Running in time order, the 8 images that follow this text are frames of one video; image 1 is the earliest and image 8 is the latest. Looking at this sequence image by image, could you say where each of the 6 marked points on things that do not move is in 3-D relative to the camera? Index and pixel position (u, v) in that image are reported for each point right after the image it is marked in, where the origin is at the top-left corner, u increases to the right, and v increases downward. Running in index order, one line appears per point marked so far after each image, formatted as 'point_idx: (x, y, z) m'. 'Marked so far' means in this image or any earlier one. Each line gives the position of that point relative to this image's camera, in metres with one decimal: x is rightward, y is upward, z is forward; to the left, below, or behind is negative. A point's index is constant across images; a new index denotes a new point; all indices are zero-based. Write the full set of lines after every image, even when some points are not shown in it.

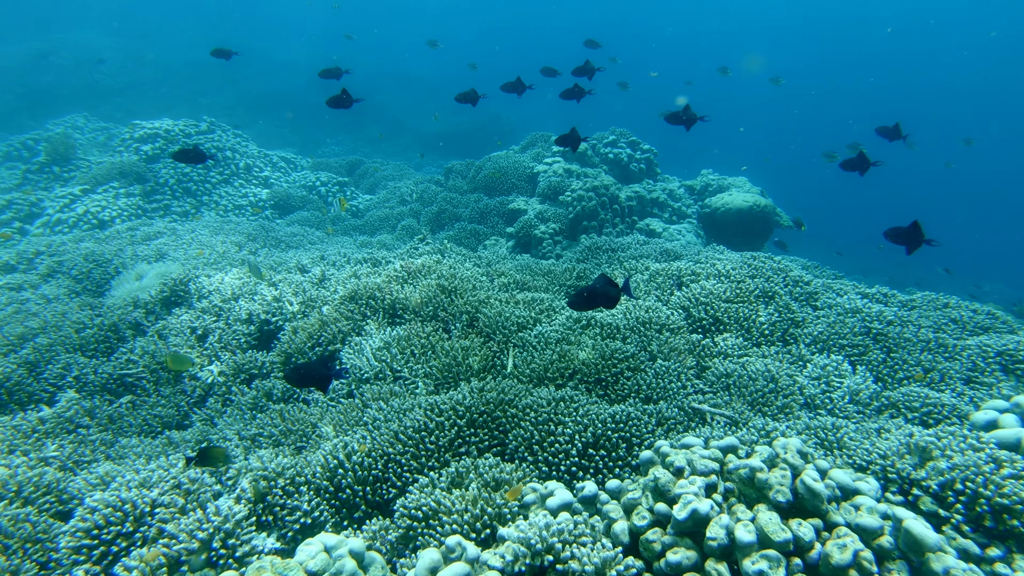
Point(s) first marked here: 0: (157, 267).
0: (-3.0, +0.2, +6.8) m
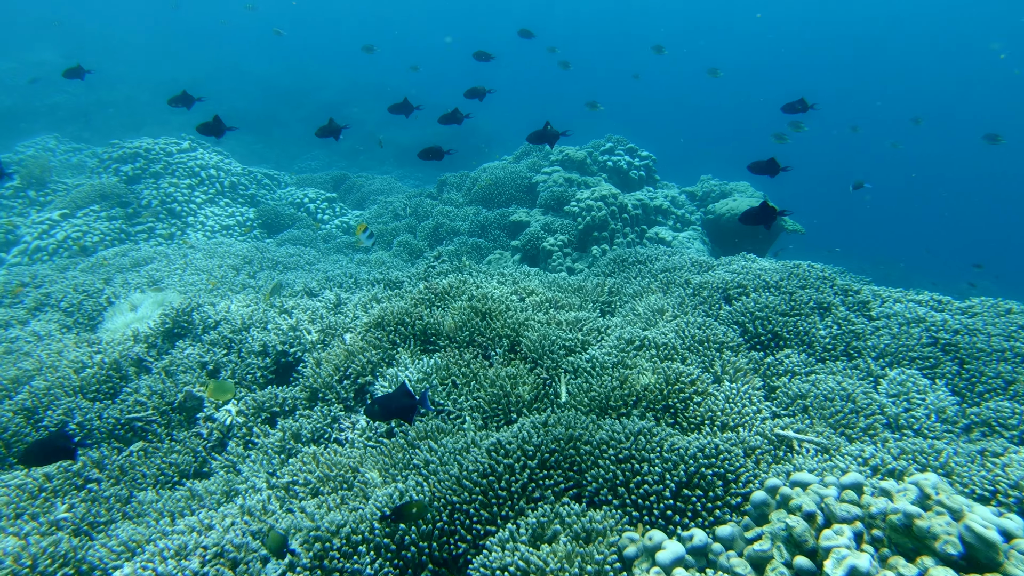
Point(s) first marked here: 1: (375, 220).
0: (-2.8, -0.1, +6.4) m
1: (-1.7, +0.9, +10.3) m
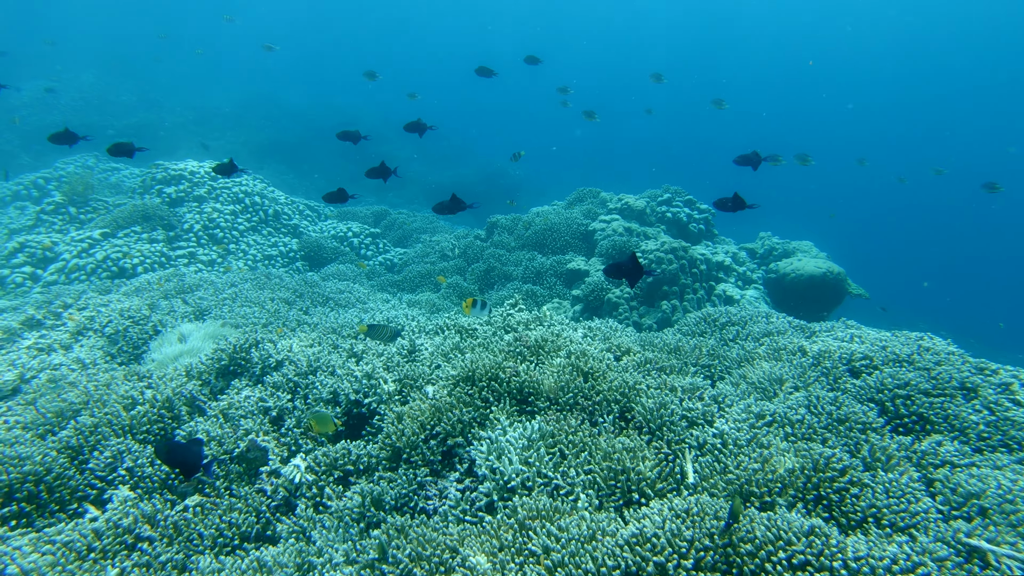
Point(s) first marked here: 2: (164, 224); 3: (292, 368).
0: (-2.2, -0.3, +5.9) m
1: (-1.1, +0.4, +9.9) m
2: (-3.9, +0.8, +9.1) m
3: (-1.3, -0.5, +4.8) m
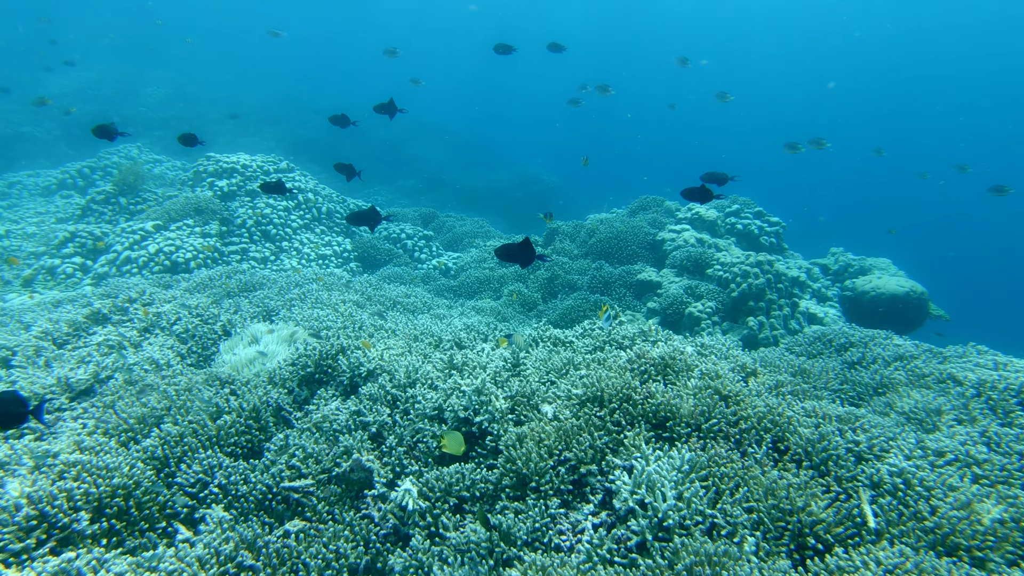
0: (-1.6, -0.3, +5.5) m
1: (-0.4, +0.3, +9.5) m
2: (-3.2, +0.8, +8.7) m
3: (-0.7, -0.5, +4.4) m
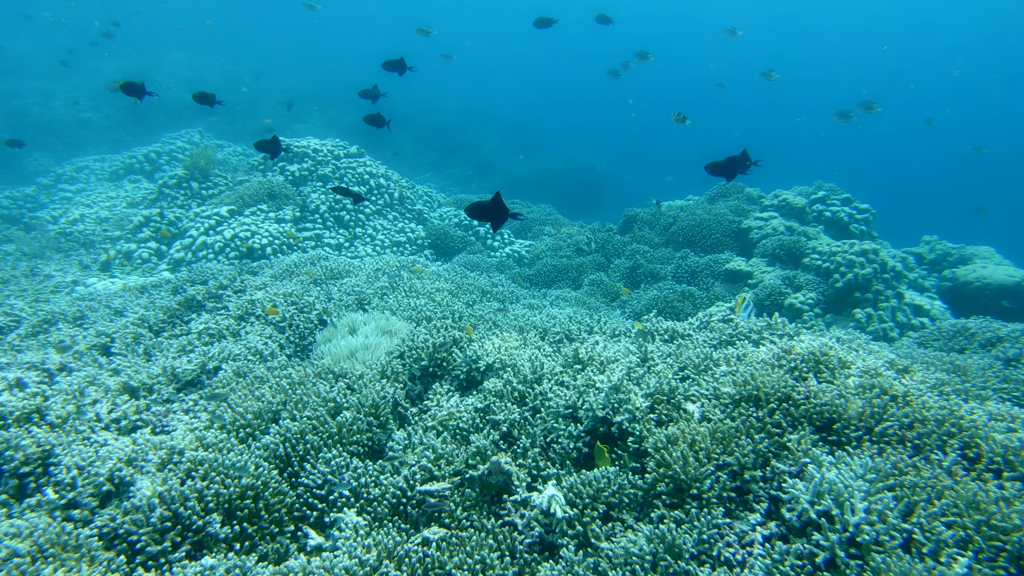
0: (-0.9, -0.2, +5.2) m
1: (+0.5, +0.4, +9.2) m
2: (-2.3, +0.9, +8.5) m
3: (0.0, -0.4, +4.1) m
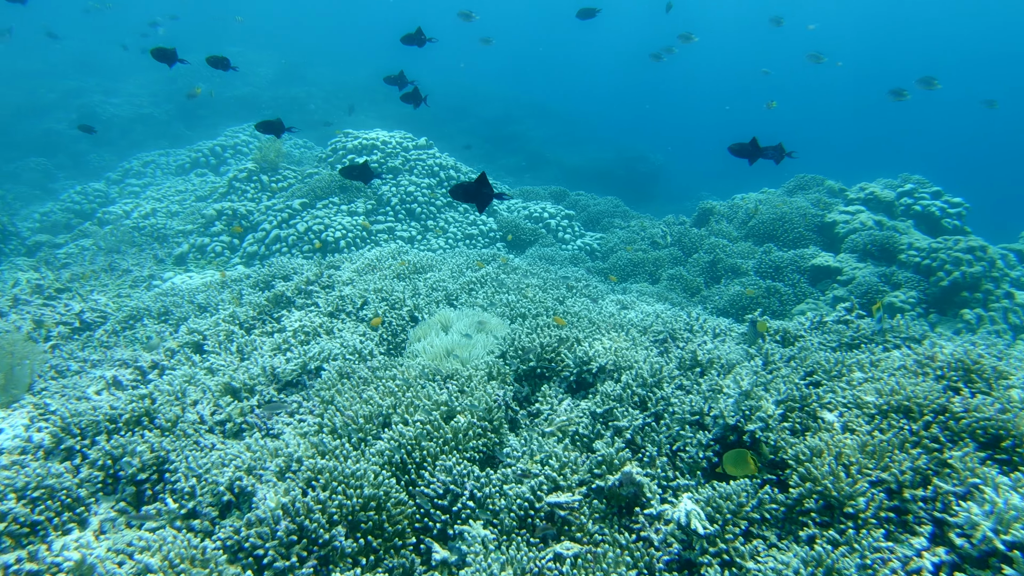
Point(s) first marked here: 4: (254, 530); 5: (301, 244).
0: (-0.2, -0.2, +5.1) m
1: (+1.3, +0.5, +8.9) m
2: (-1.6, +1.0, +8.4) m
3: (+0.6, -0.4, +3.9) m
4: (-0.9, -0.9, +2.8) m
5: (-1.9, +0.4, +7.4) m
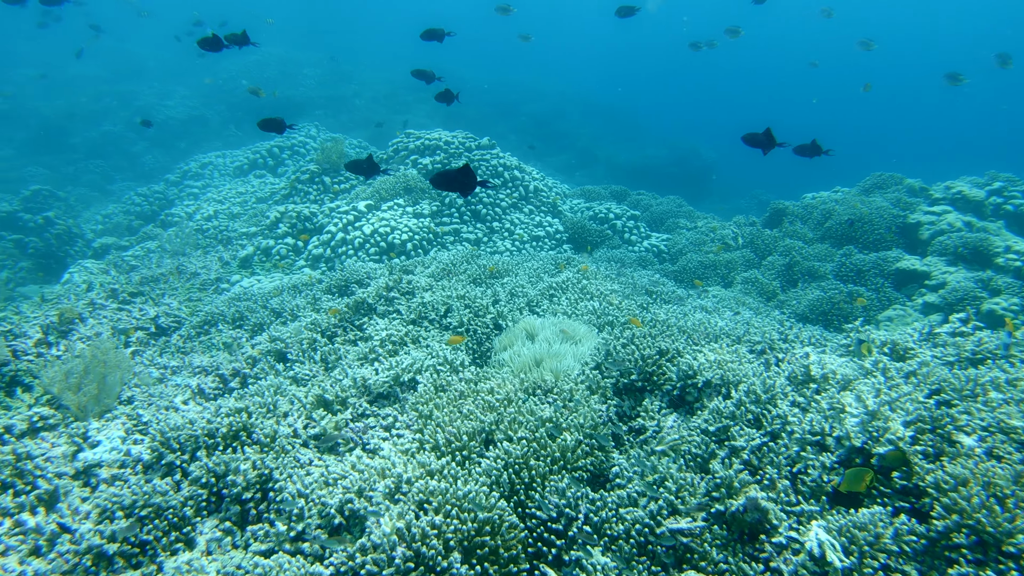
0: (+0.3, -0.2, +4.9) m
1: (+2.0, +0.5, +8.7) m
2: (-0.9, +0.9, +8.3) m
3: (+1.1, -0.5, +3.7) m
4: (-0.5, -0.9, +2.7) m
5: (-1.3, +0.4, +7.3) m
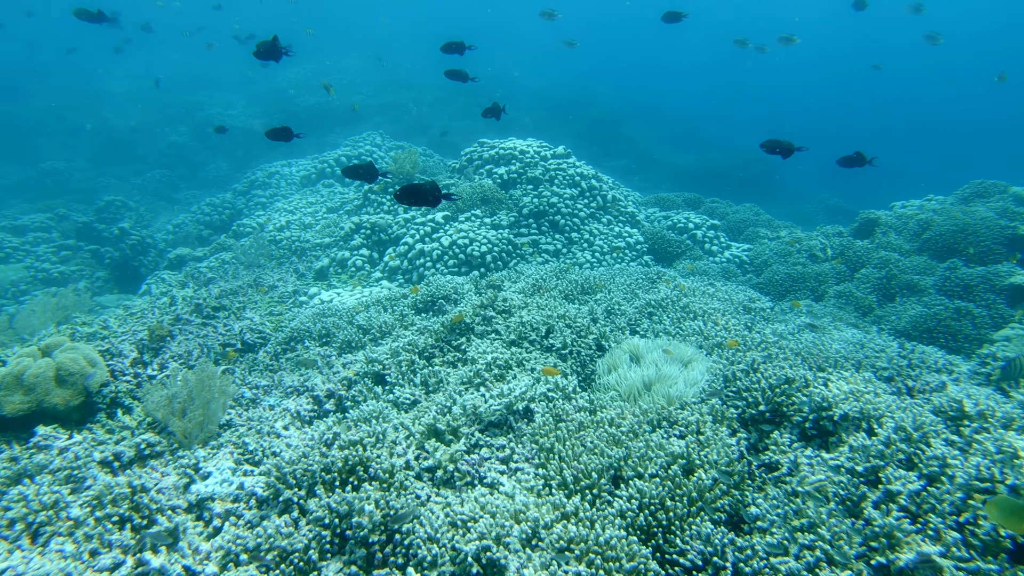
0: (+0.9, -0.4, +4.7) m
1: (+2.8, +0.3, +8.3) m
2: (-0.1, +0.8, +8.1) m
3: (+1.6, -0.6, +3.4) m
4: (0.0, -1.0, +2.5) m
5: (-0.5, +0.2, +7.1) m
